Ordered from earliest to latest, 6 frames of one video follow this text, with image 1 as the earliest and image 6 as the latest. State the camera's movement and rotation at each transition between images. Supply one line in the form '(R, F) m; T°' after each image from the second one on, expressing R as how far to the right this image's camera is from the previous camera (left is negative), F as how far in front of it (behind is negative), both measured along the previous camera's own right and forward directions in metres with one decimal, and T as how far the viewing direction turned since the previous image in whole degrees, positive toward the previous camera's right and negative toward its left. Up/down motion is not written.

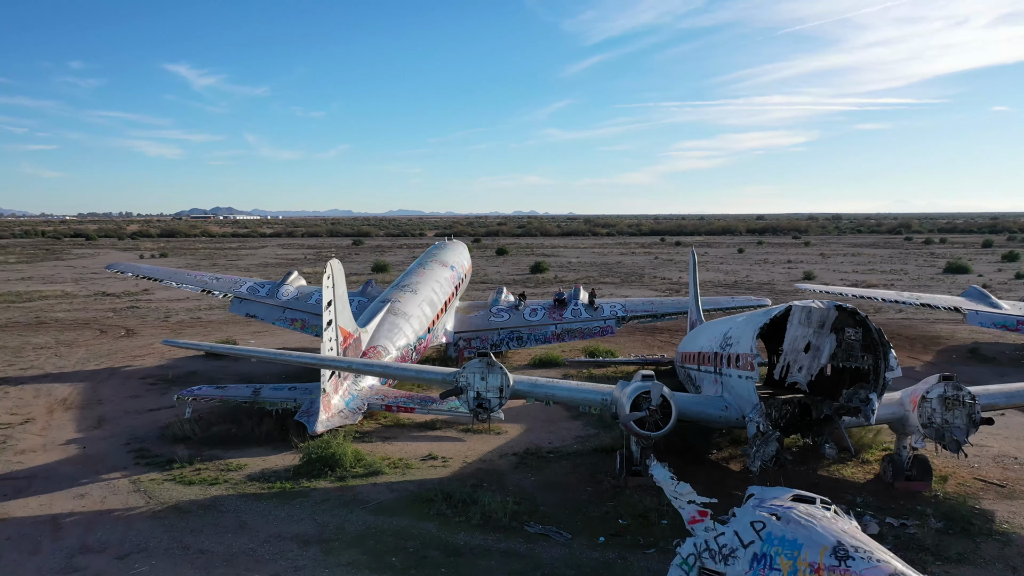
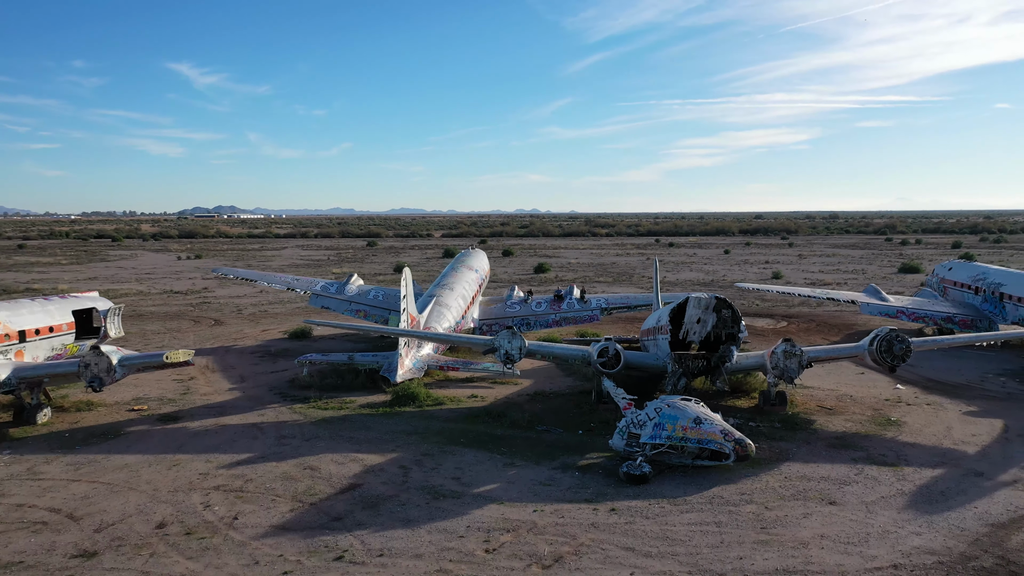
(-0.2, -5.5) m; 0°
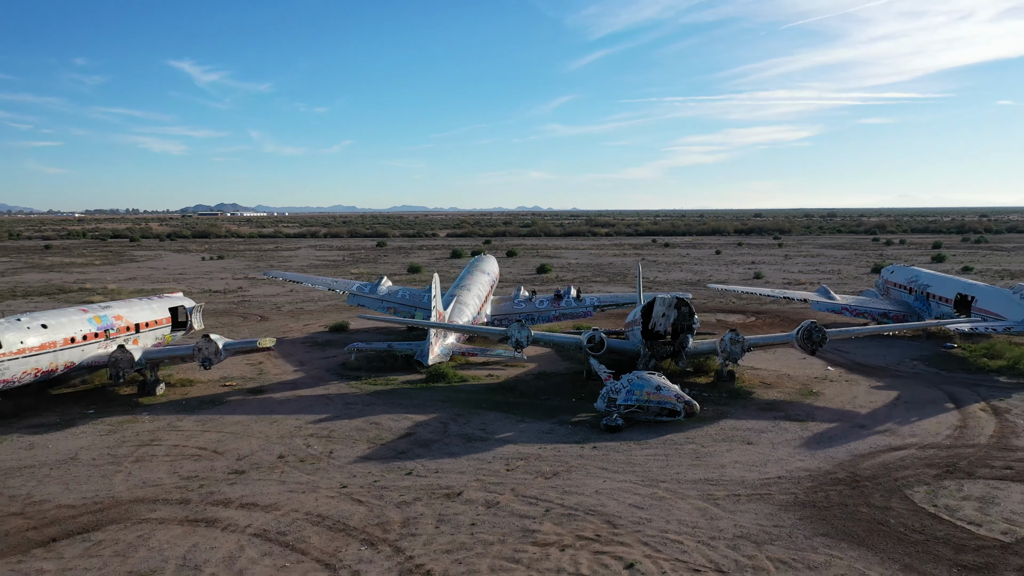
(-0.2, -4.1) m; 0°
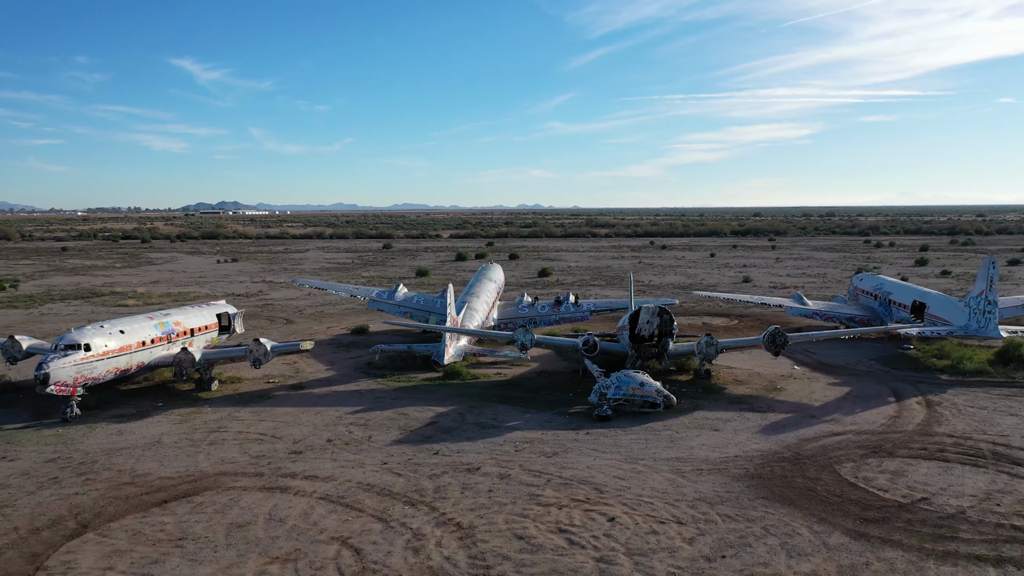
(-0.1, -2.8) m; 0°
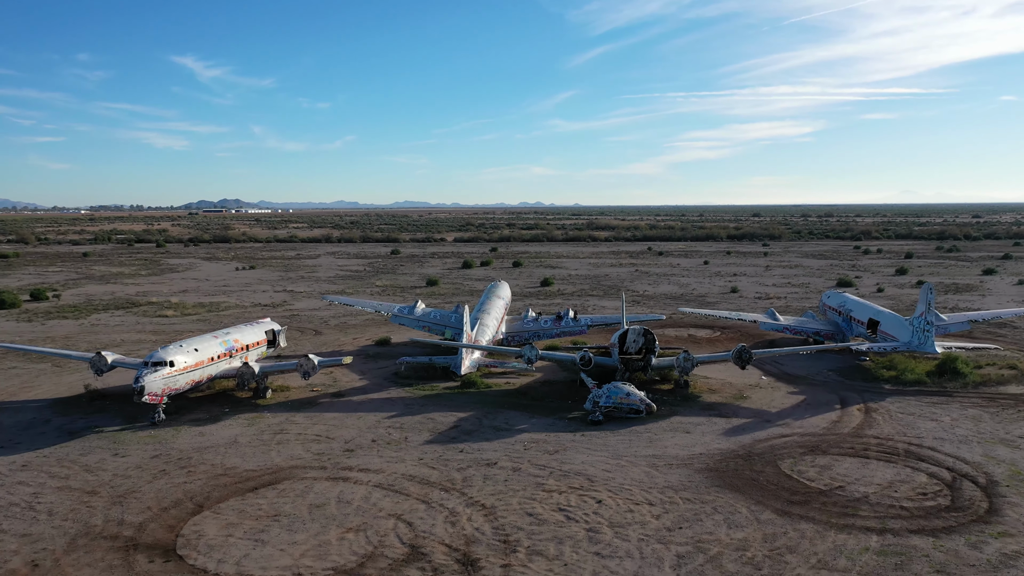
(-0.2, -3.8) m; 0°
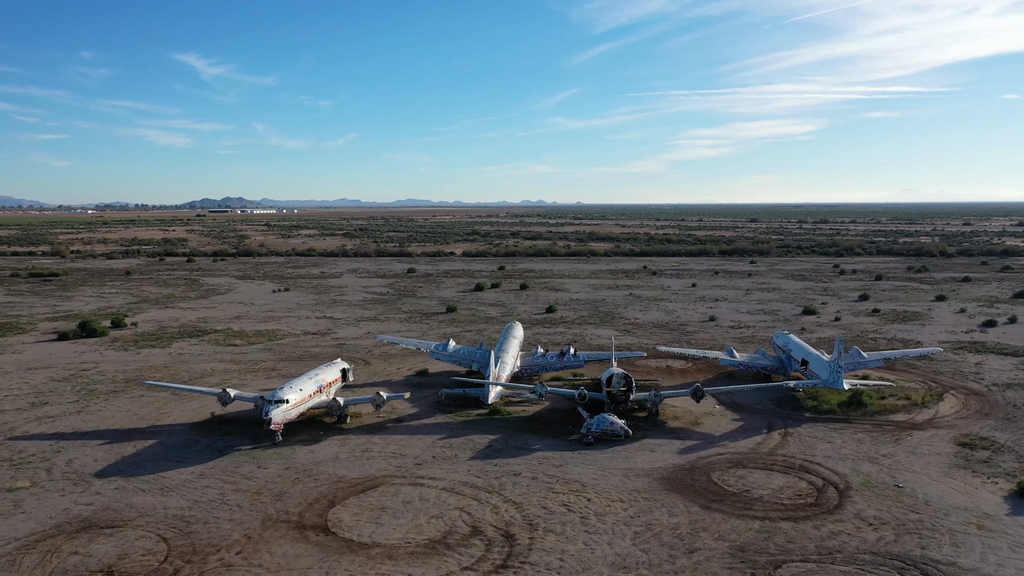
(-0.5, -8.6) m; 0°
